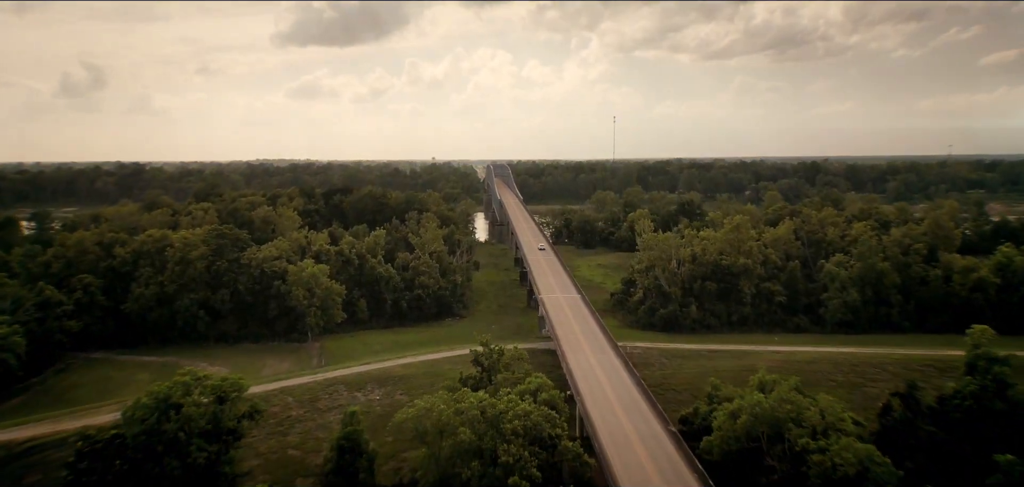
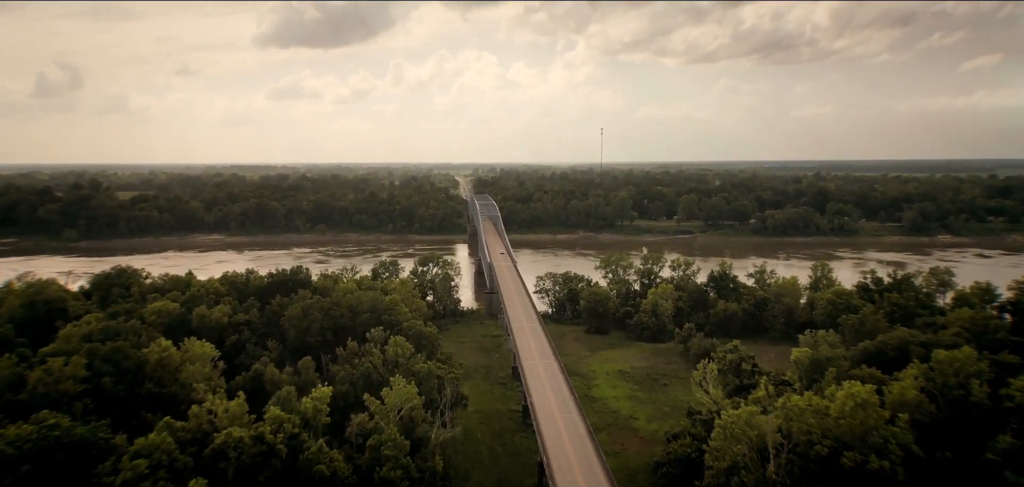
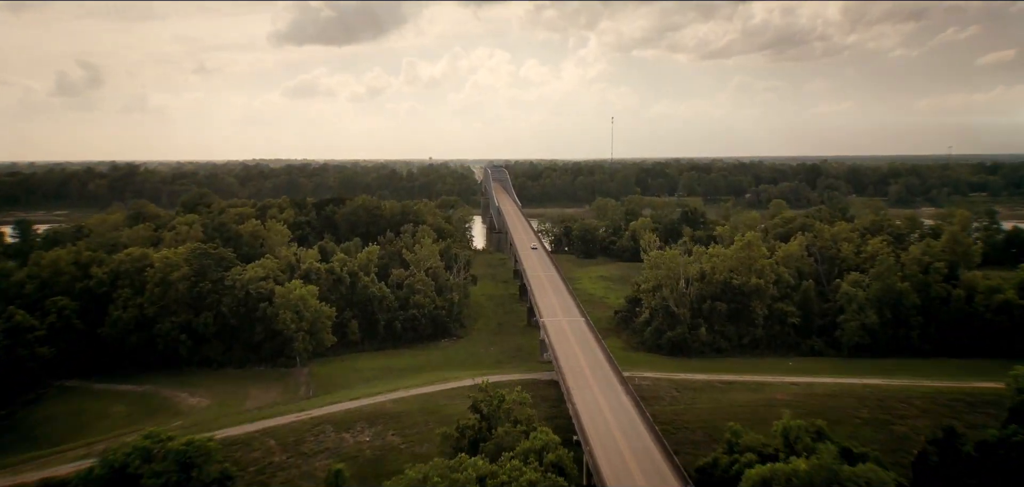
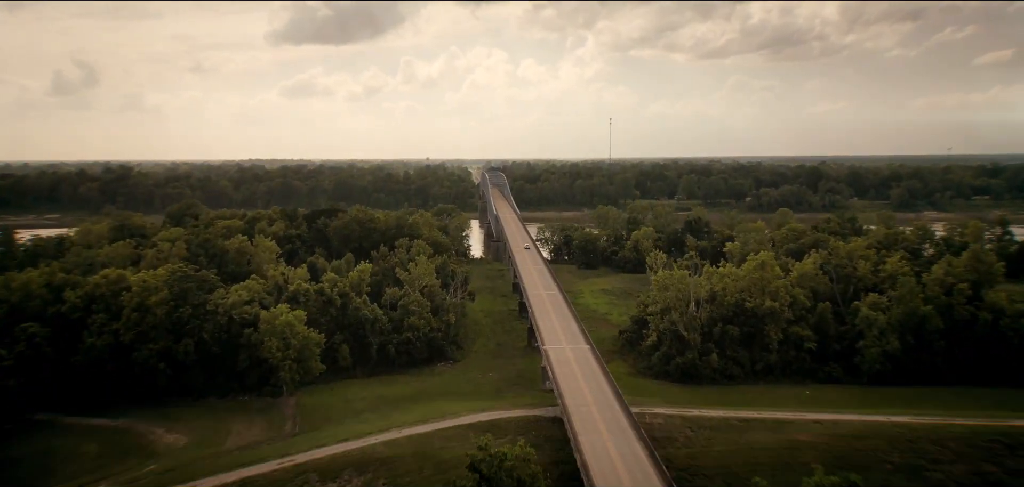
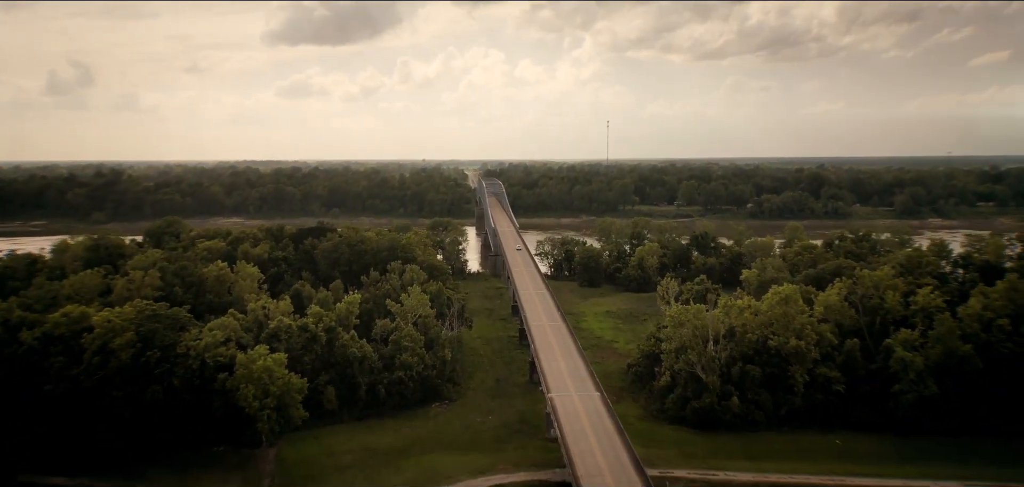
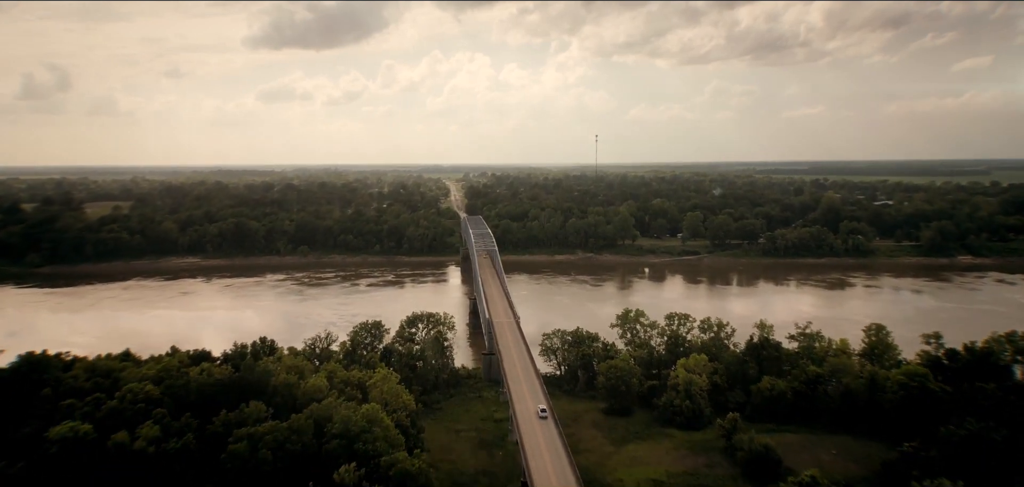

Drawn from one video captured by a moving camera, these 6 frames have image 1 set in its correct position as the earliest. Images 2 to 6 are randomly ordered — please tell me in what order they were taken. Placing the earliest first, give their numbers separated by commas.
3, 4, 5, 2, 6
